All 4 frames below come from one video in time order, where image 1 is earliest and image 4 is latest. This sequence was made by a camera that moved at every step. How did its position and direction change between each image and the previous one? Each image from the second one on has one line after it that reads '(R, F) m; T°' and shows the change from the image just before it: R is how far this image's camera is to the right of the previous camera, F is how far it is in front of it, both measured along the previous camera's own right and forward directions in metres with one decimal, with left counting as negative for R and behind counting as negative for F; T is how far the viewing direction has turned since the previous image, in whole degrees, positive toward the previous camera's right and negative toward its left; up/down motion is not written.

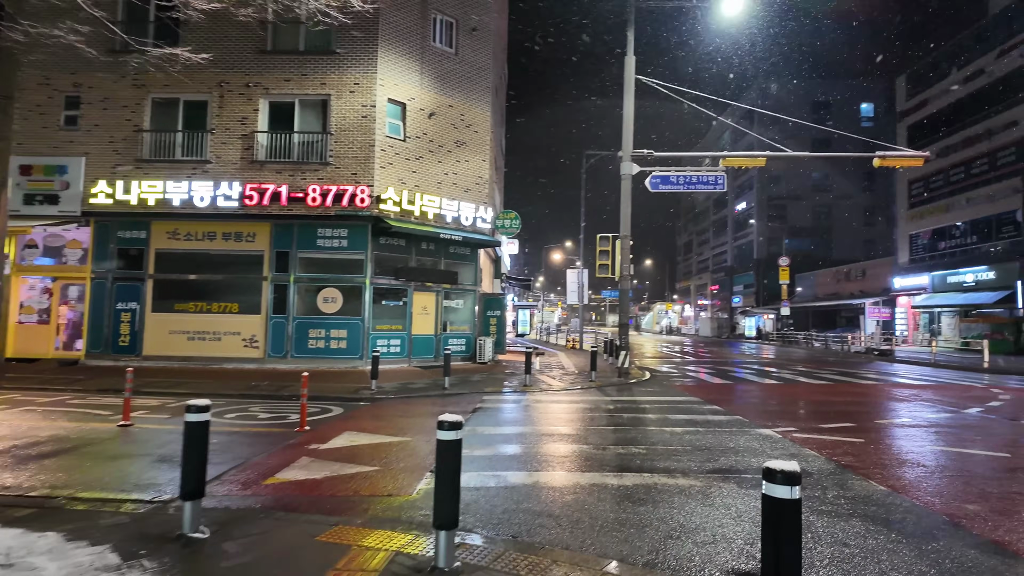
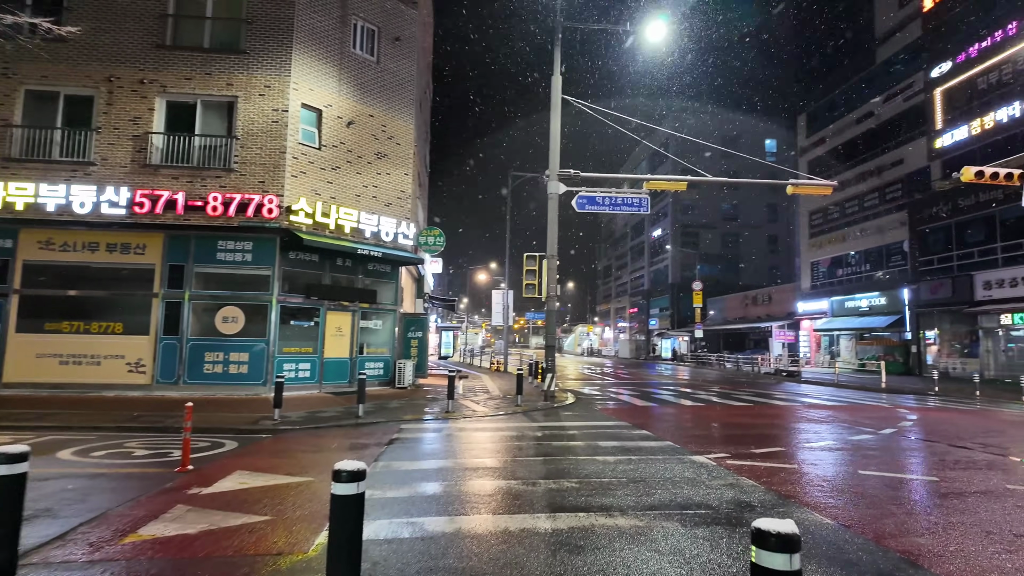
(0.0, +0.7) m; +7°
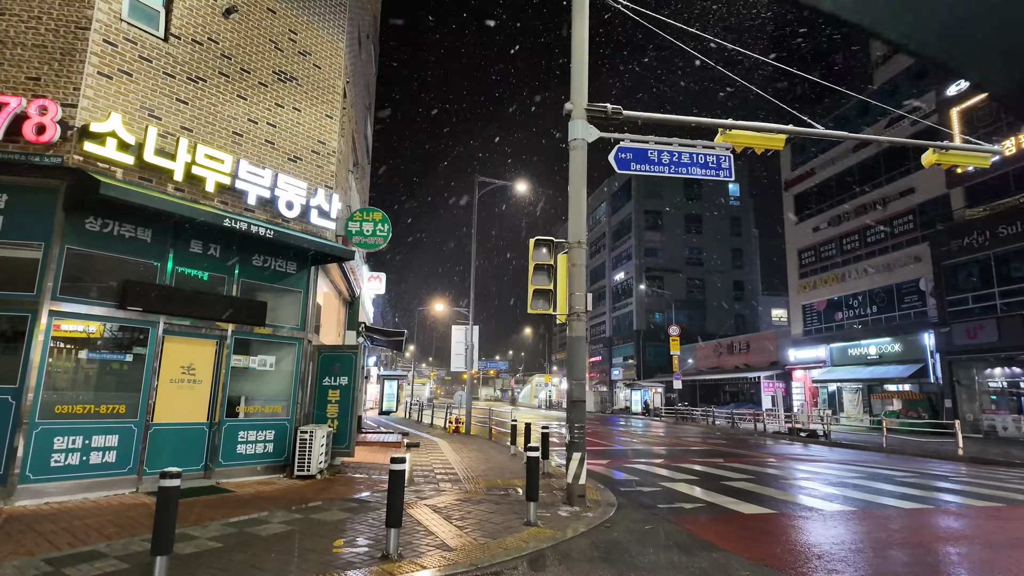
(-0.7, +6.7) m; +5°
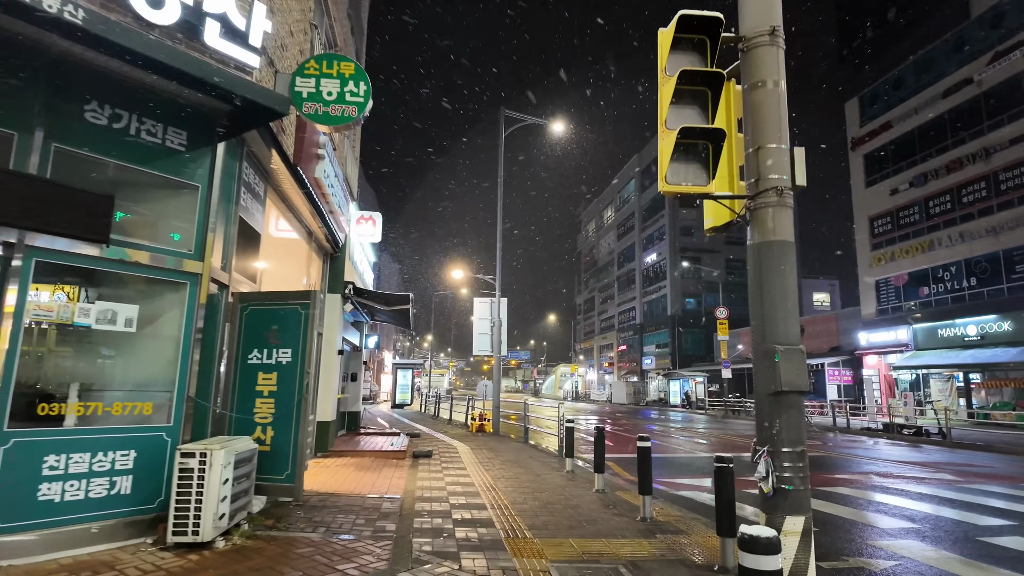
(-0.6, +4.9) m; -2°
